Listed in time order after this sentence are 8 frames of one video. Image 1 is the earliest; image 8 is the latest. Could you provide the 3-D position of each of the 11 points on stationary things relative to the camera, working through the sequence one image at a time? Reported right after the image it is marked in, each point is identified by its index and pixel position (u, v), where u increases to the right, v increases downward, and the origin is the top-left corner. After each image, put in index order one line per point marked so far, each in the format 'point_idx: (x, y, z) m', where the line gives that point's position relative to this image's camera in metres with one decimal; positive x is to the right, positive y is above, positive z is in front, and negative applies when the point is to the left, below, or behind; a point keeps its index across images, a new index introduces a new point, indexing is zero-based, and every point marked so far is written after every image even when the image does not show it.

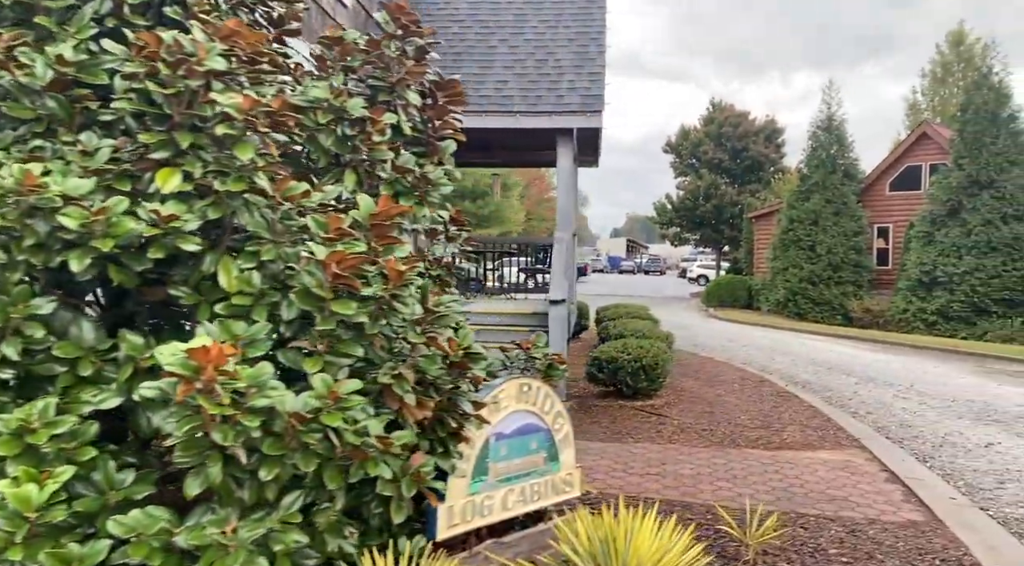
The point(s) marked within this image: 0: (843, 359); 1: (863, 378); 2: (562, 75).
0: (+6.5, -1.5, +17.1) m
1: (+5.6, -1.5, +14.1) m
2: (+0.6, +2.3, +9.8) m
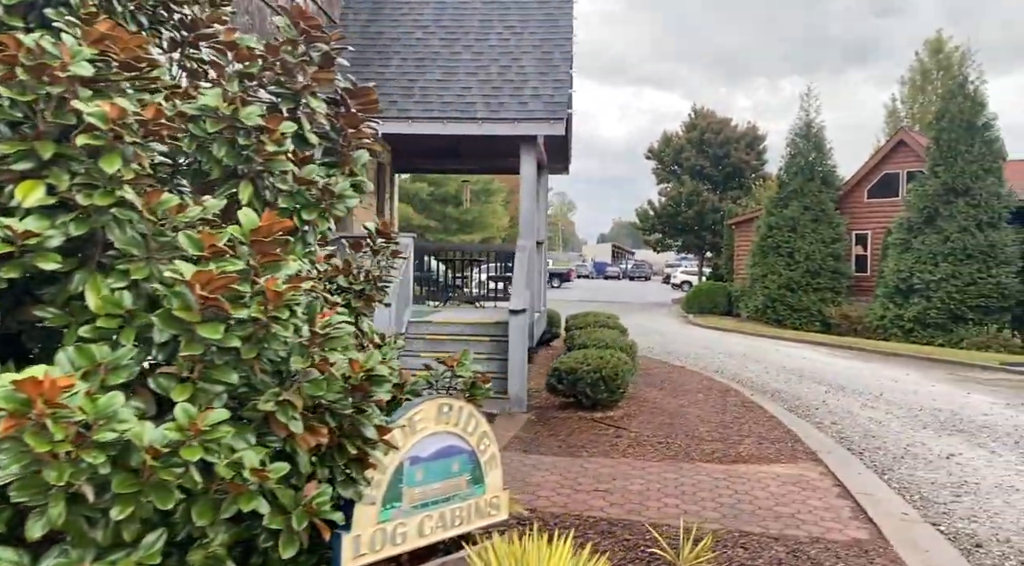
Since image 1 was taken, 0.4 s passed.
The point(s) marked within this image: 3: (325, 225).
0: (+6.0, -1.6, +17.0) m
1: (+5.2, -1.7, +14.1) m
2: (+0.1, +2.2, +9.7) m
3: (-0.6, +0.2, +3.0) m
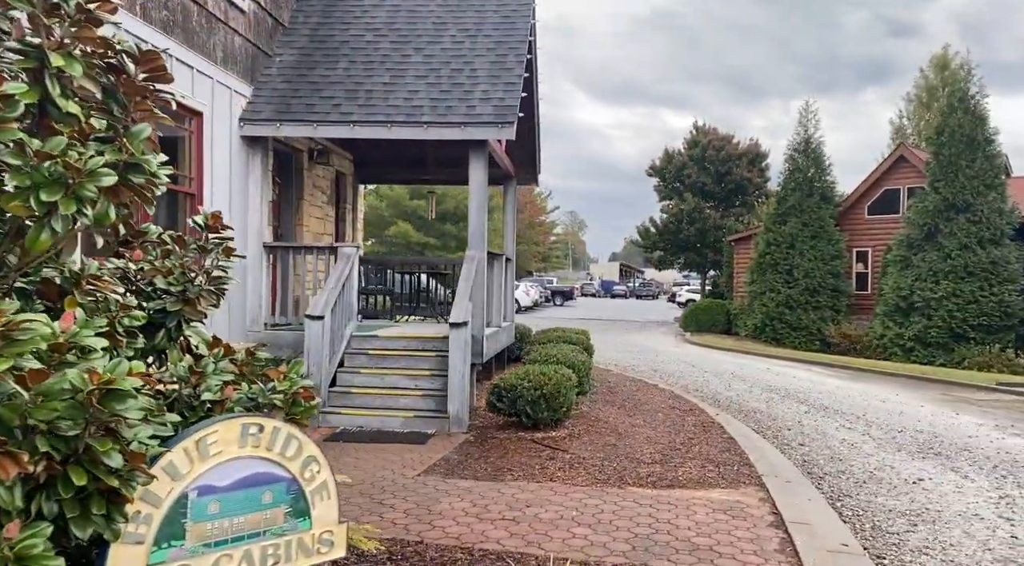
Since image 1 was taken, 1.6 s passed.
0: (+5.5, -1.9, +16.4) m
1: (+4.7, -1.9, +13.5) m
2: (-0.4, +2.1, +9.2) m
3: (-1.3, +0.2, +2.5) m
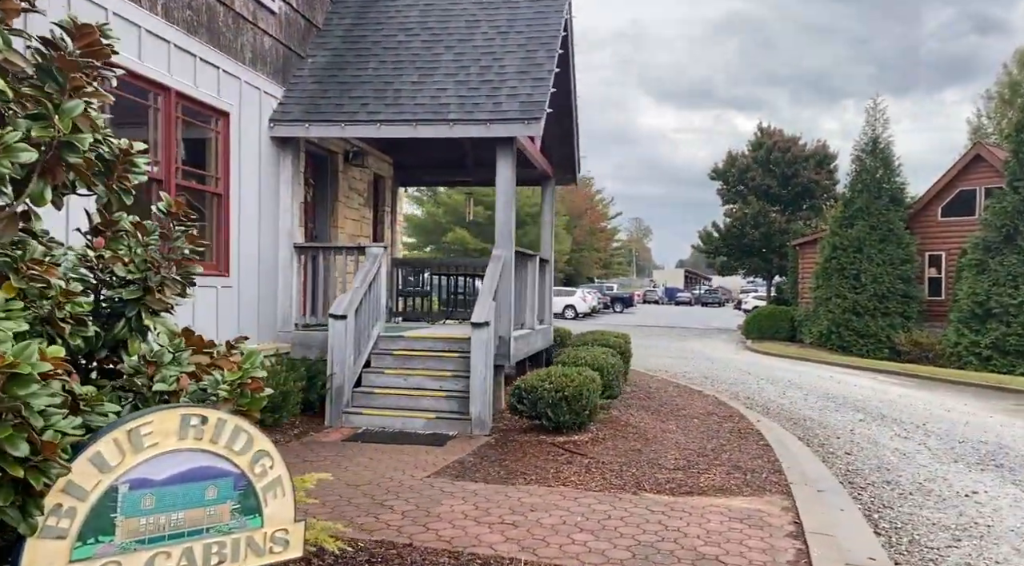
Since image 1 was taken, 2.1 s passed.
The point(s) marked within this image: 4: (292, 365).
0: (+6.3, -2.0, +15.8) m
1: (+5.3, -1.9, +12.9) m
2: (-0.1, +2.1, +9.1) m
3: (-1.5, +0.3, +2.4) m
4: (-2.0, -0.8, +8.1) m
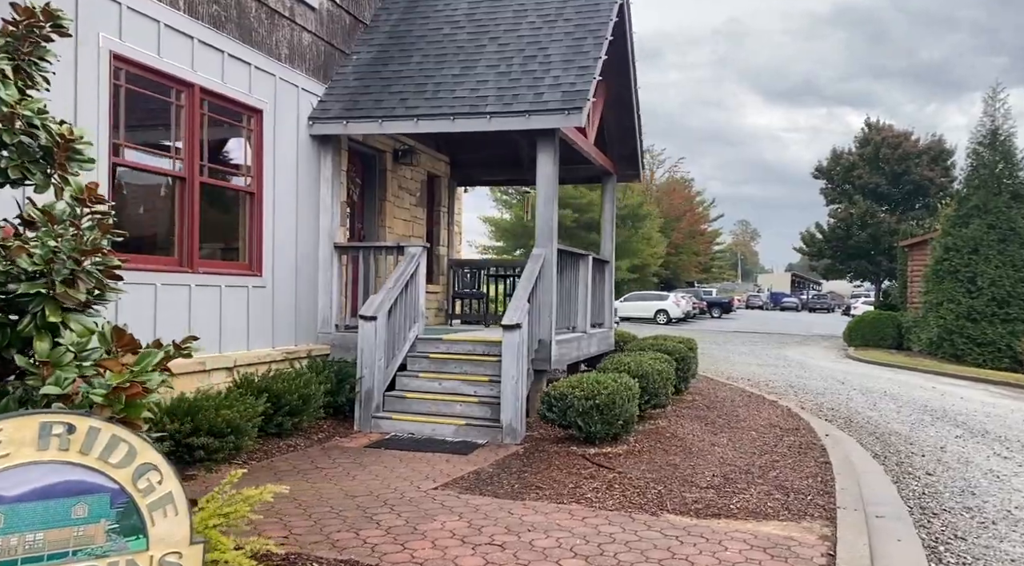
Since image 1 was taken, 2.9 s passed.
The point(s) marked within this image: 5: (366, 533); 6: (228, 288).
0: (+7.5, -2.0, +14.5) m
1: (+6.1, -2.0, +11.7) m
2: (+0.3, +2.1, +8.6) m
3: (-1.8, +0.3, +2.2) m
4: (-1.7, -0.8, +7.8) m
5: (-0.8, -1.3, +4.7) m
6: (-2.4, 0.0, +7.6) m
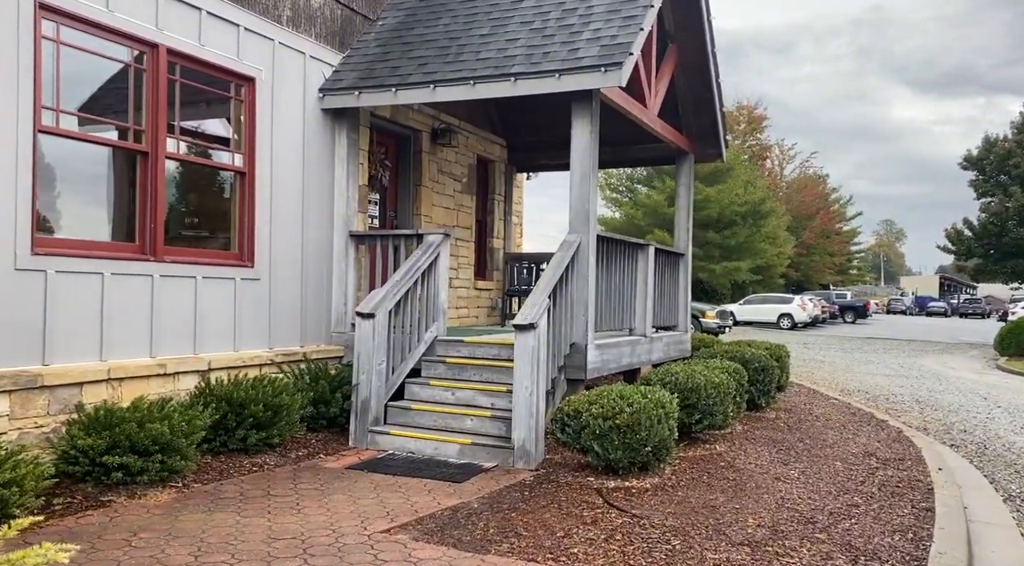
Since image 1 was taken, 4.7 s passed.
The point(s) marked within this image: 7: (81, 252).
0: (+8.6, -2.0, +11.9) m
1: (+6.8, -1.9, +9.4) m
2: (+0.6, +2.1, +7.2) m
3: (-2.5, +0.4, +1.2) m
4: (-1.5, -0.7, +6.8) m
5: (-1.1, -1.2, +3.5) m
6: (-2.3, 0.0, +6.6) m
7: (-2.8, +0.2, +5.7) m
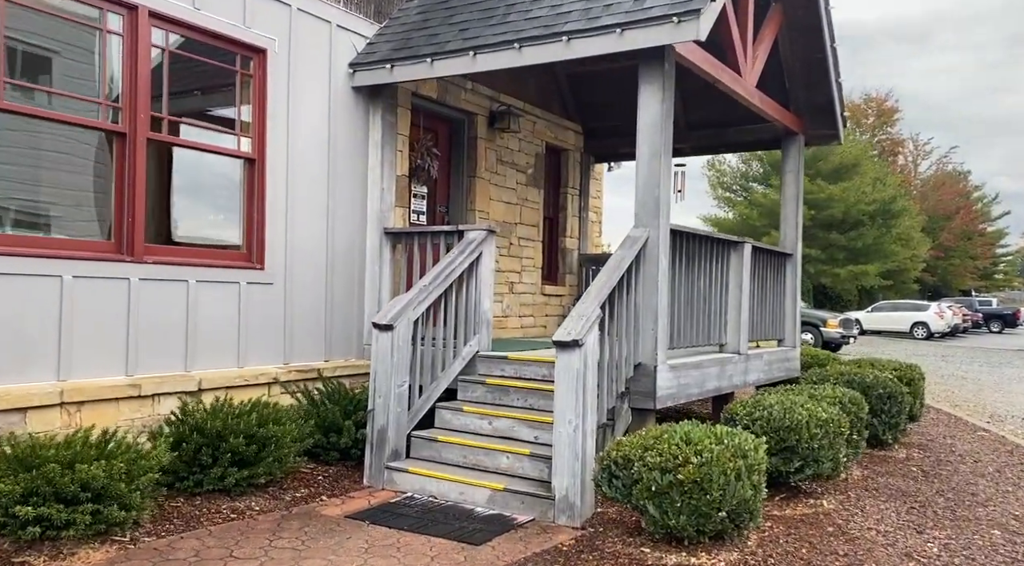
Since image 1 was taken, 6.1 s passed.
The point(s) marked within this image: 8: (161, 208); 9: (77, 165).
0: (+9.5, -2.1, +9.5) m
1: (+7.4, -2.0, +7.2) m
2: (+1.0, +2.1, +5.9) m
3: (-2.9, +0.4, +0.3) m
4: (-1.2, -0.7, +5.7) m
5: (-1.2, -1.3, +2.4) m
6: (-2.0, 0.0, +5.6) m
7: (-2.6, +0.2, +4.7) m
8: (-2.2, +0.5, +5.6) m
9: (-2.5, +0.7, +5.1) m
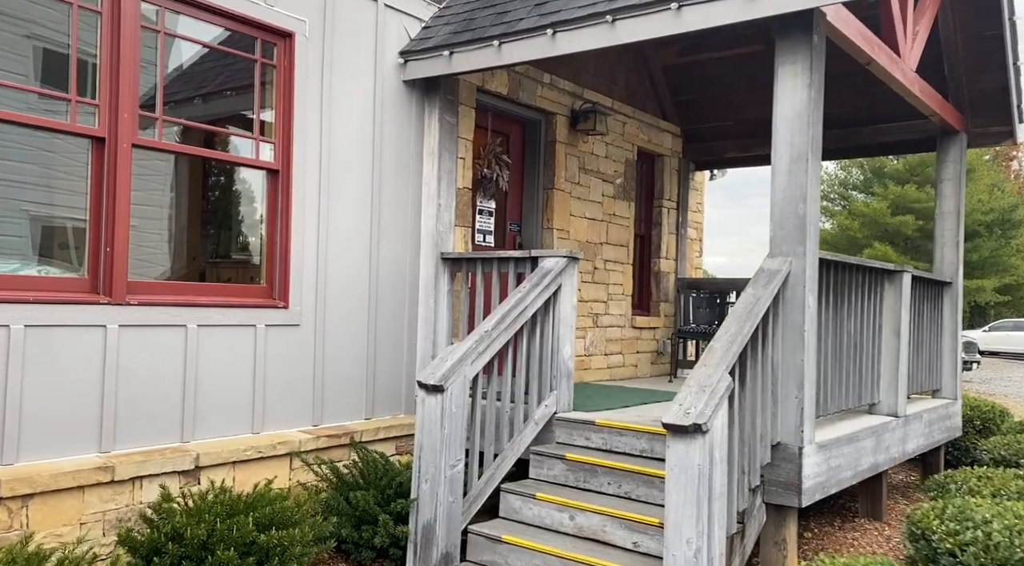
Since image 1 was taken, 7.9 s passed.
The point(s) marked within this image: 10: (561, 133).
0: (+10.3, -2.4, +7.2) m
1: (+8.0, -2.2, +5.1) m
2: (+1.4, +1.9, +4.4) m
3: (-2.9, +0.2, -0.8) m
4: (-0.7, -1.0, +4.4) m
5: (-1.0, -1.4, +1.1) m
6: (-1.5, -0.2, +4.4) m
7: (-2.2, 0.0, +3.6) m
8: (-1.7, +0.3, +4.4) m
9: (-2.1, +0.4, +3.9) m
10: (+0.4, +1.1, +6.5) m
